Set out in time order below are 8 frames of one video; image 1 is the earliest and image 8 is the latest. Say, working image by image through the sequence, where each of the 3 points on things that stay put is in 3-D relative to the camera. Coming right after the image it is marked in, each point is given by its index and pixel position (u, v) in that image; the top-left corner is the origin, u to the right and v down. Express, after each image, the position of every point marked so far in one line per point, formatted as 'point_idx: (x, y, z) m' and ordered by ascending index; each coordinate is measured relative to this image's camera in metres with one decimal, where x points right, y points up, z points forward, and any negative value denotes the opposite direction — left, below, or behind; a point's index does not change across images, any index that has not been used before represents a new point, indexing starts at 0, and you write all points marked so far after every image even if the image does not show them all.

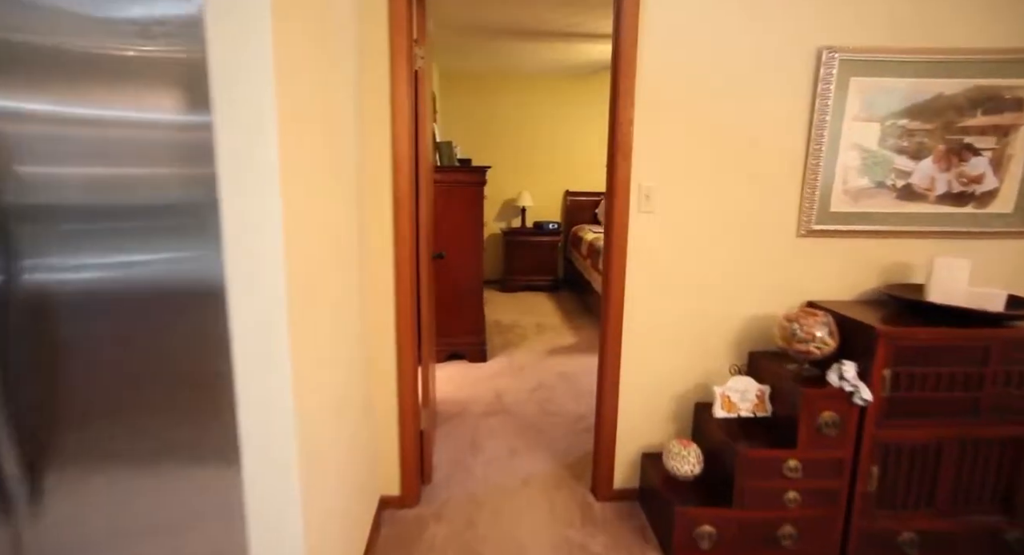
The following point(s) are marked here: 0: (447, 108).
0: (-0.7, +1.8, +5.3) m
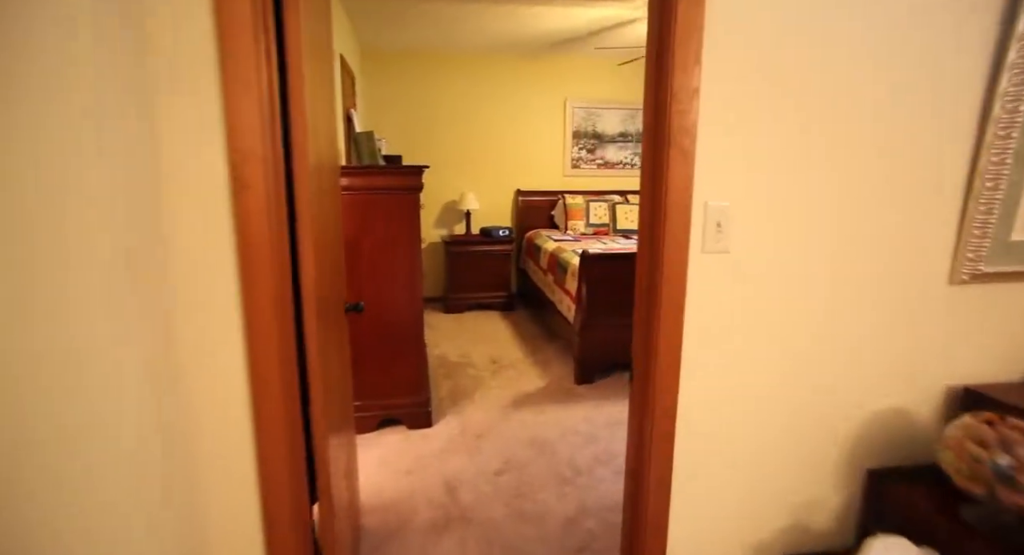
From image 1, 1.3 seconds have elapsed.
0: (-1.2, +1.6, +4.4) m
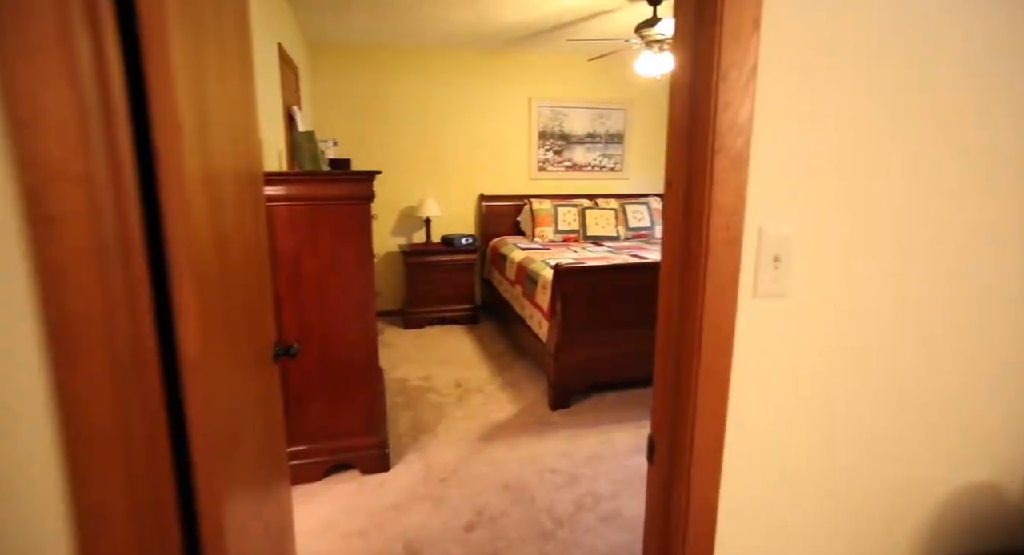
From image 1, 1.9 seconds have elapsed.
0: (-1.6, +1.5, +4.0) m
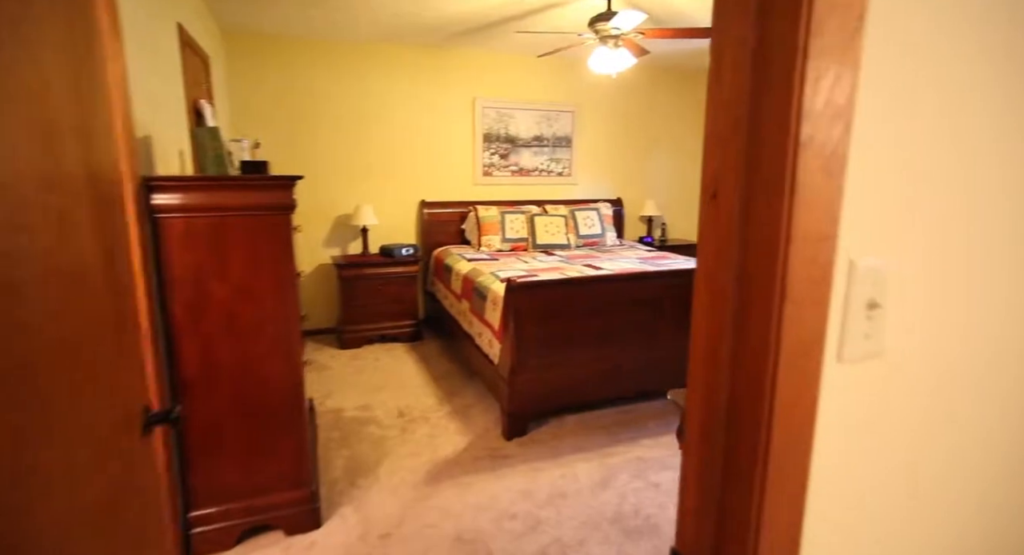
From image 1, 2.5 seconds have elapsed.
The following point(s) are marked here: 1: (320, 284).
0: (-2.0, +1.4, +3.5) m
1: (-1.5, 0.0, +4.0) m
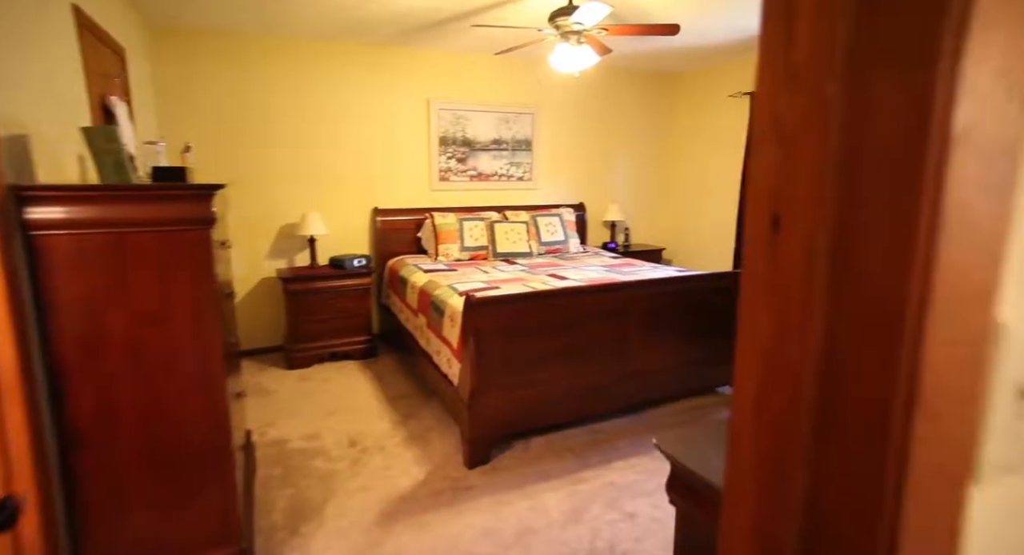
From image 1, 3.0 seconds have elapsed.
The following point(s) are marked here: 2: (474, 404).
0: (-2.3, +1.3, +3.2) m
1: (-1.8, -0.2, +3.7) m
2: (-0.2, -0.6, +2.3) m
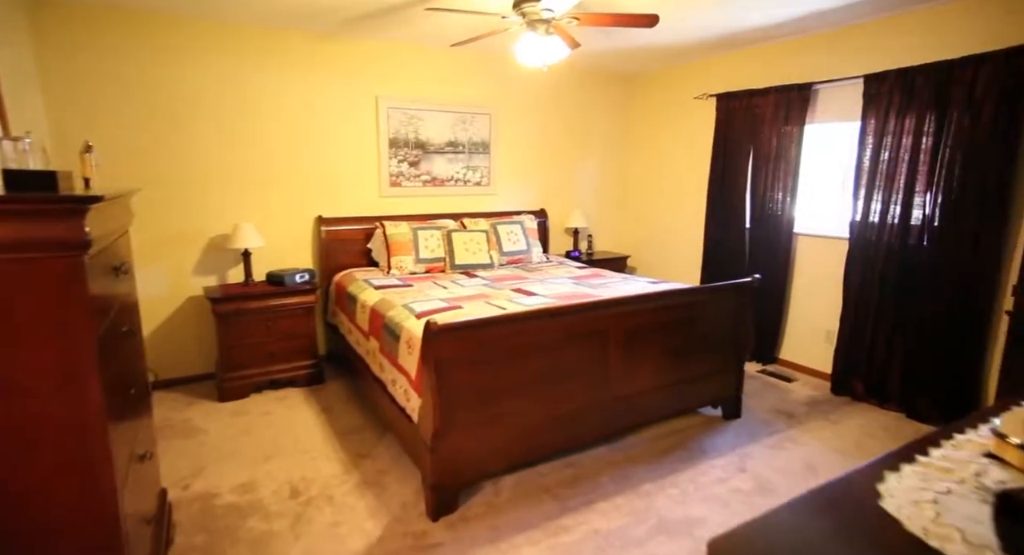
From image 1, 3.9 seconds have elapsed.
0: (-2.5, +1.1, +2.7) m
1: (-2.1, -0.3, +3.2) m
2: (-0.3, -0.7, +2.0) m
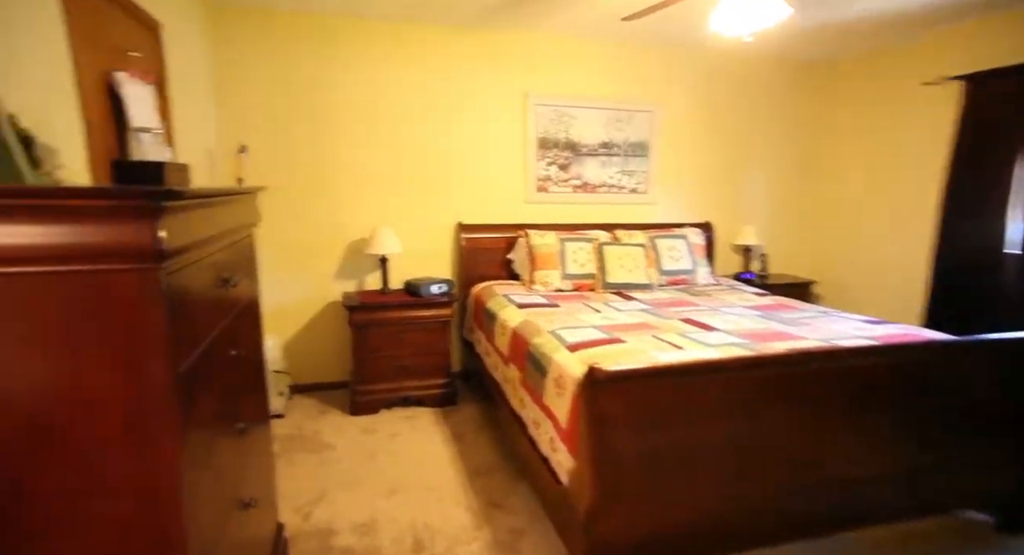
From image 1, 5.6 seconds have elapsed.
0: (-1.6, +1.1, +2.8) m
1: (-1.2, -0.3, +3.1) m
2: (+0.2, -0.7, +1.5) m
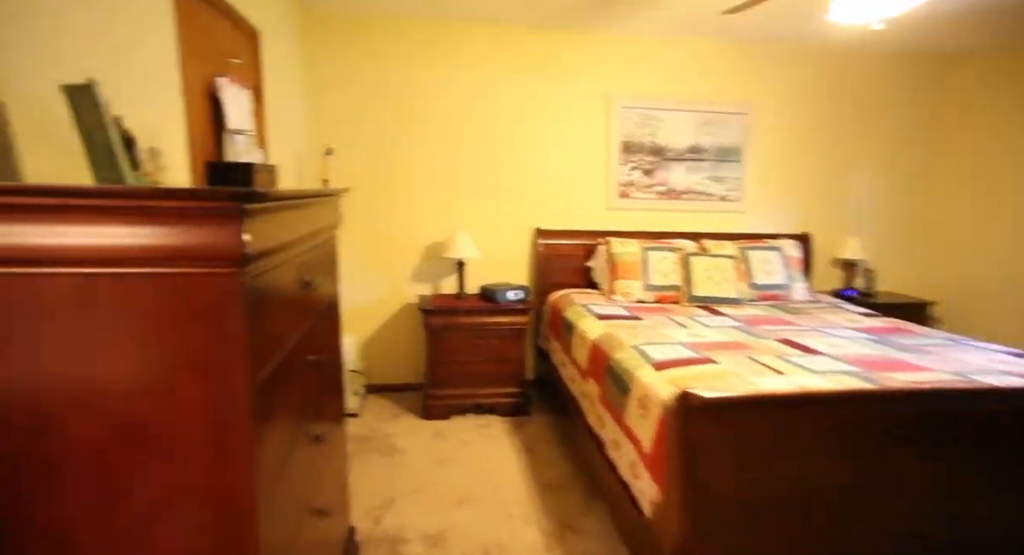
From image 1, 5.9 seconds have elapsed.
0: (-1.1, +1.1, +2.9) m
1: (-0.7, -0.3, +3.2) m
2: (+0.4, -0.8, +1.3) m
